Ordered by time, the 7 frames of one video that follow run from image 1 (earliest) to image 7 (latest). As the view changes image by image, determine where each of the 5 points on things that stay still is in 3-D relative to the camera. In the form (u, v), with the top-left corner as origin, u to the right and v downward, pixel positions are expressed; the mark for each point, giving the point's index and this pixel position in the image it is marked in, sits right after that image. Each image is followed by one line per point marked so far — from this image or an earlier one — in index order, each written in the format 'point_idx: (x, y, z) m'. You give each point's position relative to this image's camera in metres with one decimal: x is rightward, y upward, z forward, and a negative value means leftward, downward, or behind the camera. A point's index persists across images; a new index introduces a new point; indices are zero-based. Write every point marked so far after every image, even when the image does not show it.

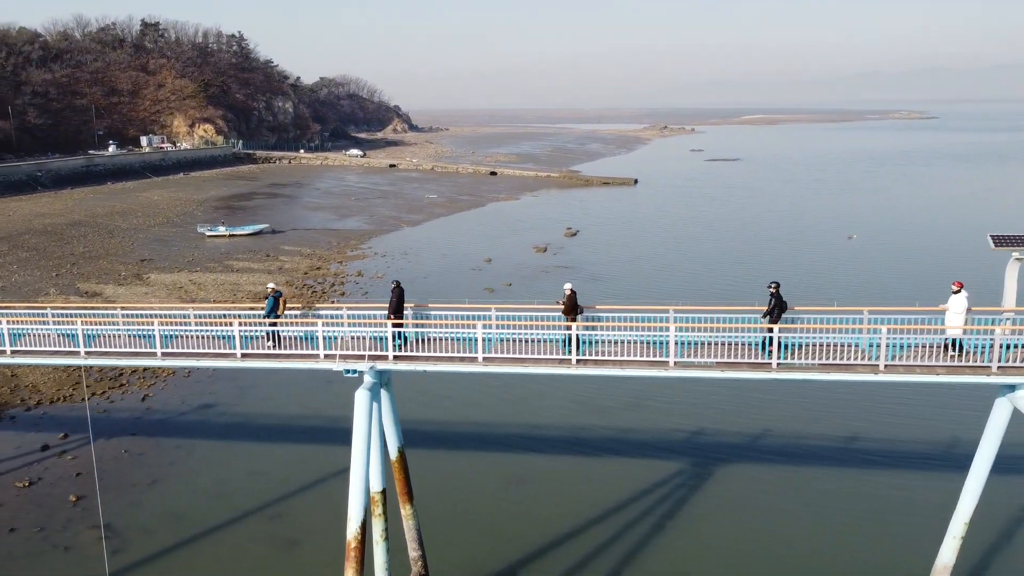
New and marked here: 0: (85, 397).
0: (-10.0, -2.5, +18.7) m
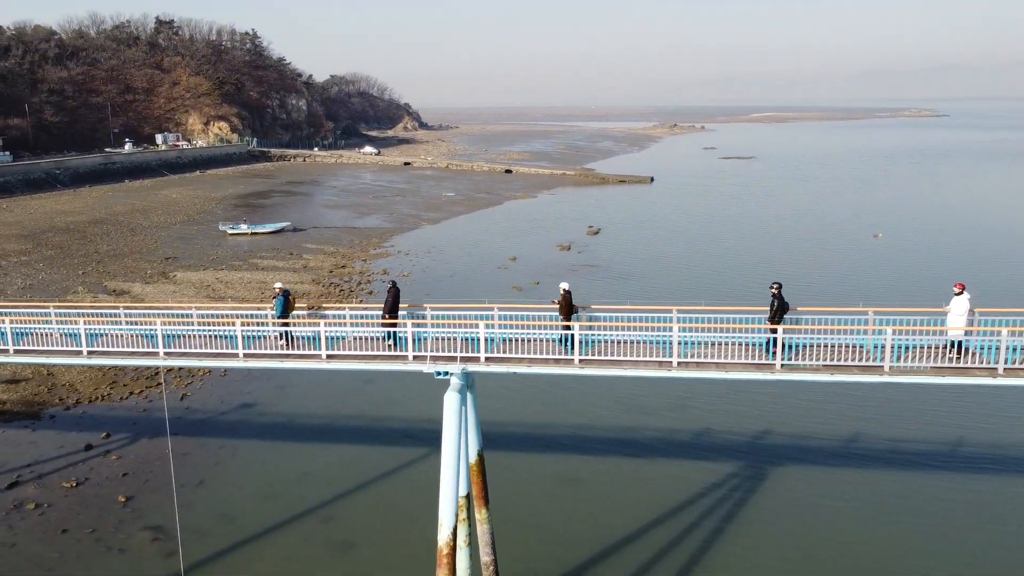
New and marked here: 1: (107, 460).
0: (-9.0, -2.5, +18.6) m
1: (-7.7, -3.3, +15.3) m
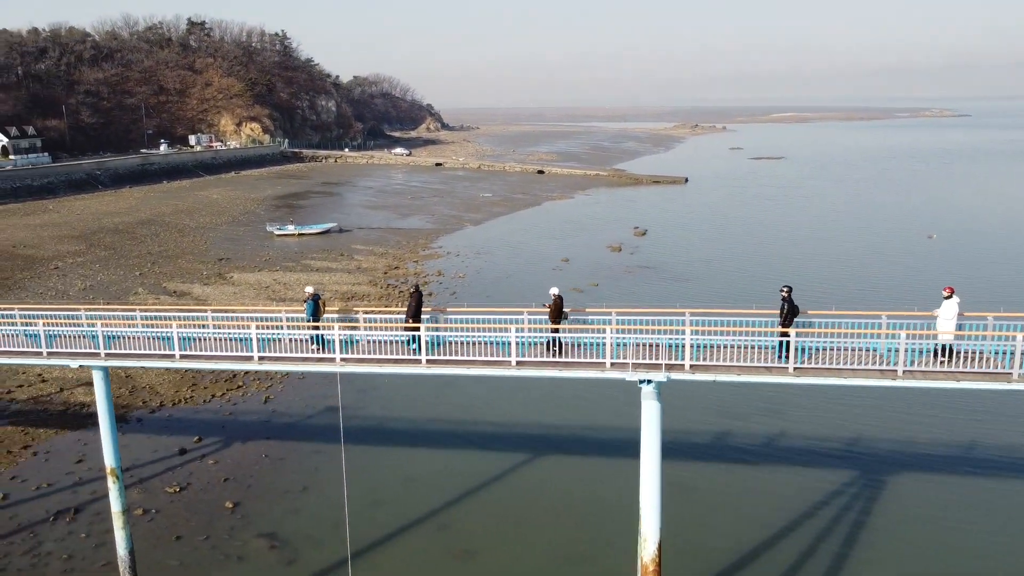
0: (-7.0, -2.5, +18.4) m
1: (-5.8, -3.3, +15.1) m
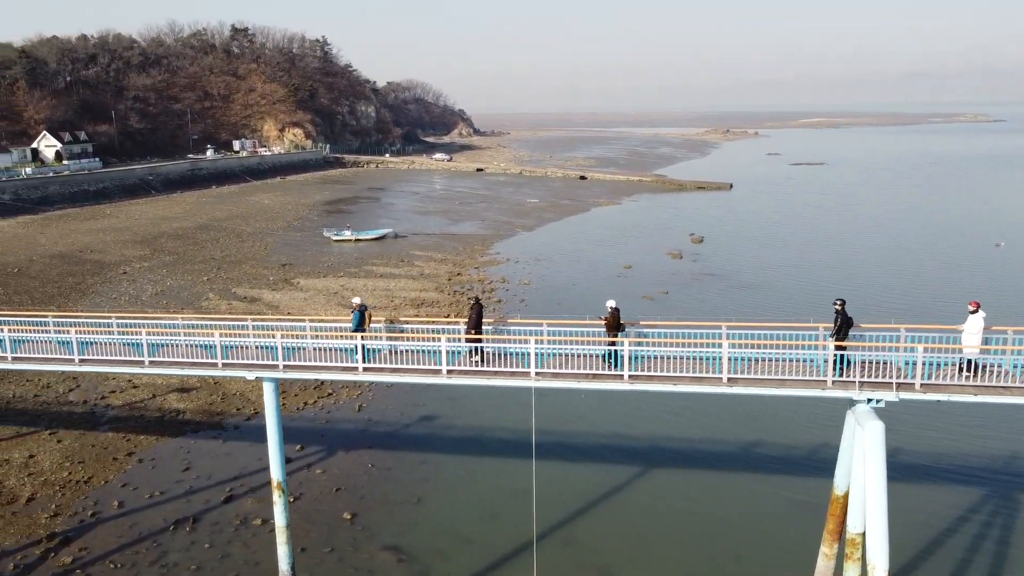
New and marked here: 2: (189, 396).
0: (-4.8, -2.7, +18.3) m
1: (-3.7, -3.5, +14.9) m
2: (-7.5, -2.5, +18.8) m
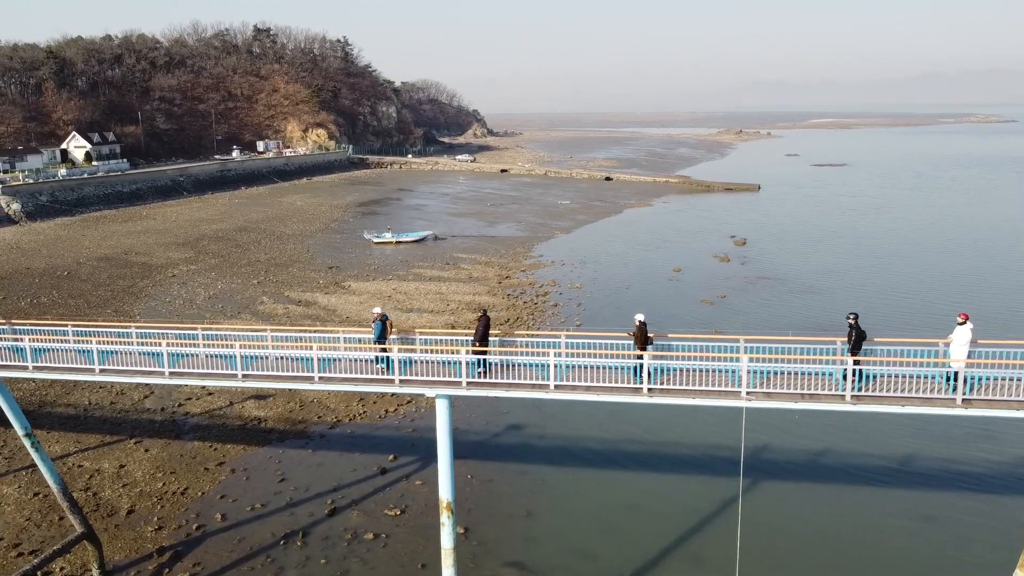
0: (-2.9, -2.8, +18.0) m
1: (-1.8, -3.6, +14.6) m
2: (-5.6, -2.6, +18.4) m
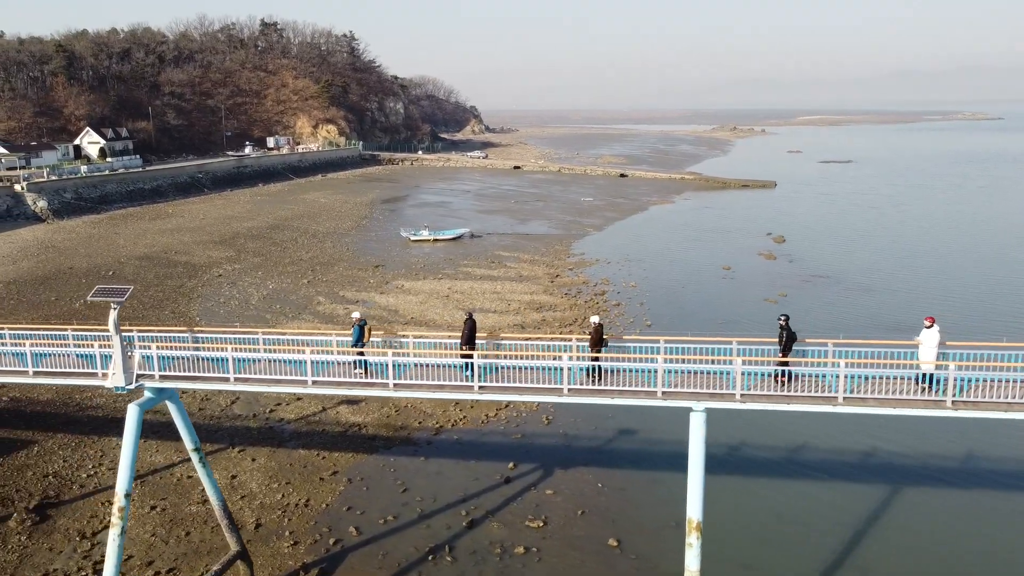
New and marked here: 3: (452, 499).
0: (-0.6, -2.8, +17.4) m
1: (+0.6, -3.6, +14.0) m
2: (-3.3, -2.7, +17.8) m
3: (-1.1, -3.7, +14.0) m
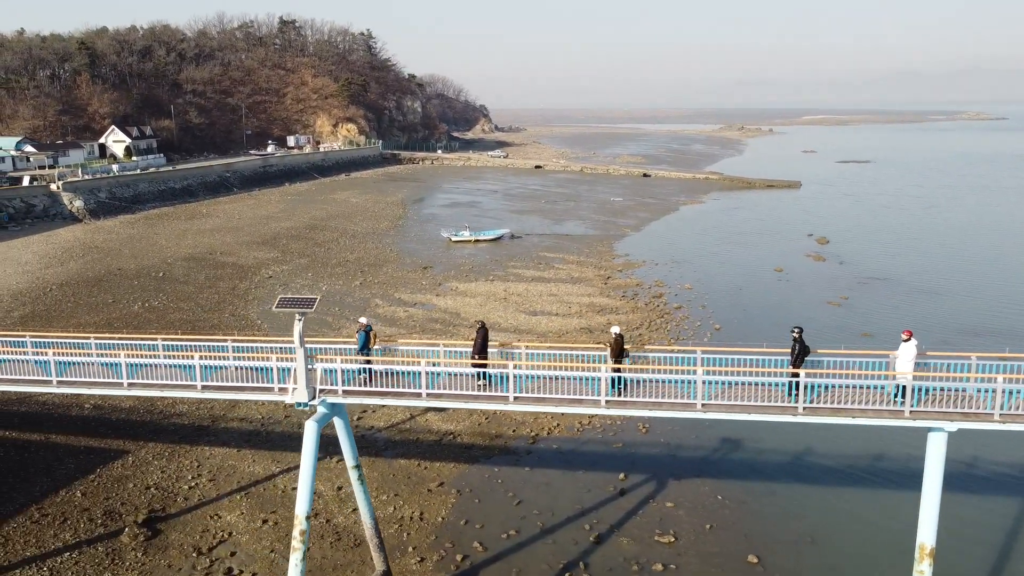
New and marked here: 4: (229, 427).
0: (+1.4, -2.9, +16.9) m
1: (+2.6, -3.7, +13.5) m
2: (-1.3, -2.8, +17.3) m
3: (+1.0, -3.8, +13.5) m
4: (-5.8, -2.8, +16.4) m
